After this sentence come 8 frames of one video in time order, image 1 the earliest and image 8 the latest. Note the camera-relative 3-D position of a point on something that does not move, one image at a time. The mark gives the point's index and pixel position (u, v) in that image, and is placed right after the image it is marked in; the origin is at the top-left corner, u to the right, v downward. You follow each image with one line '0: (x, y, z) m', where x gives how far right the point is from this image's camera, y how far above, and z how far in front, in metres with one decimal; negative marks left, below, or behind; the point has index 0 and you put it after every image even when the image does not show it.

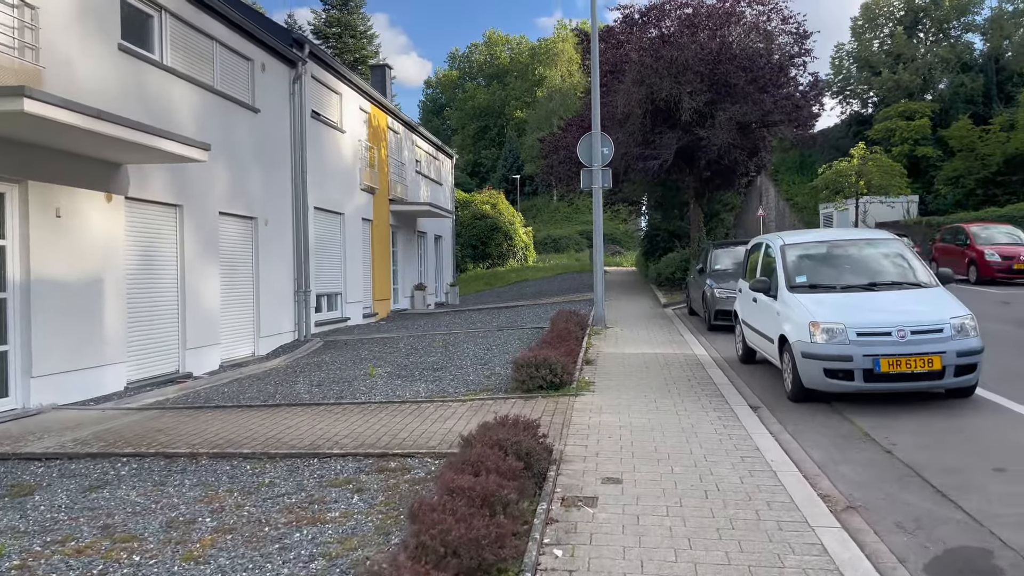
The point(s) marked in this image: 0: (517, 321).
0: (+0.1, -0.6, +13.8) m
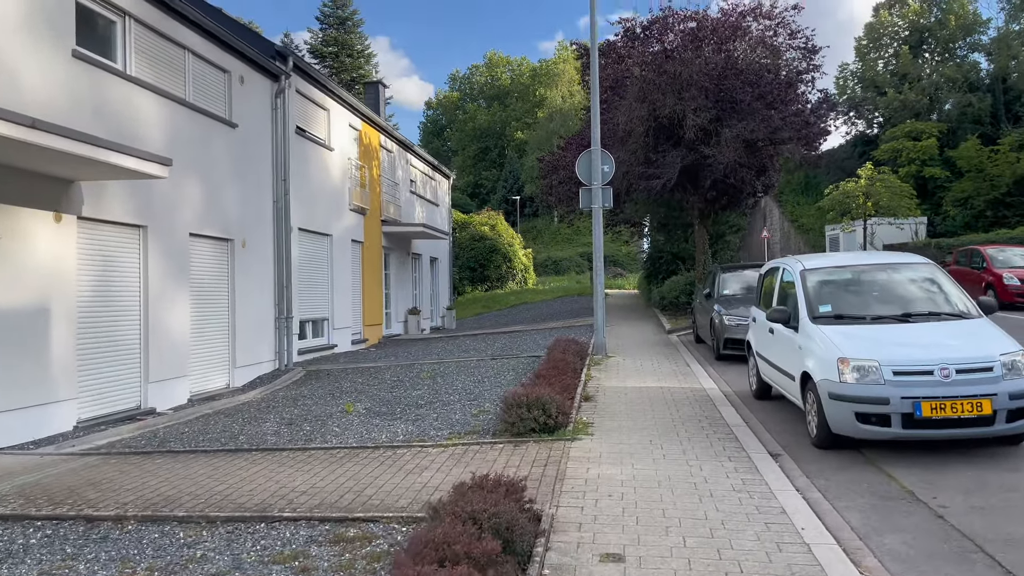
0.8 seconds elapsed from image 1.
0: (0.0, -1.0, +13.0) m
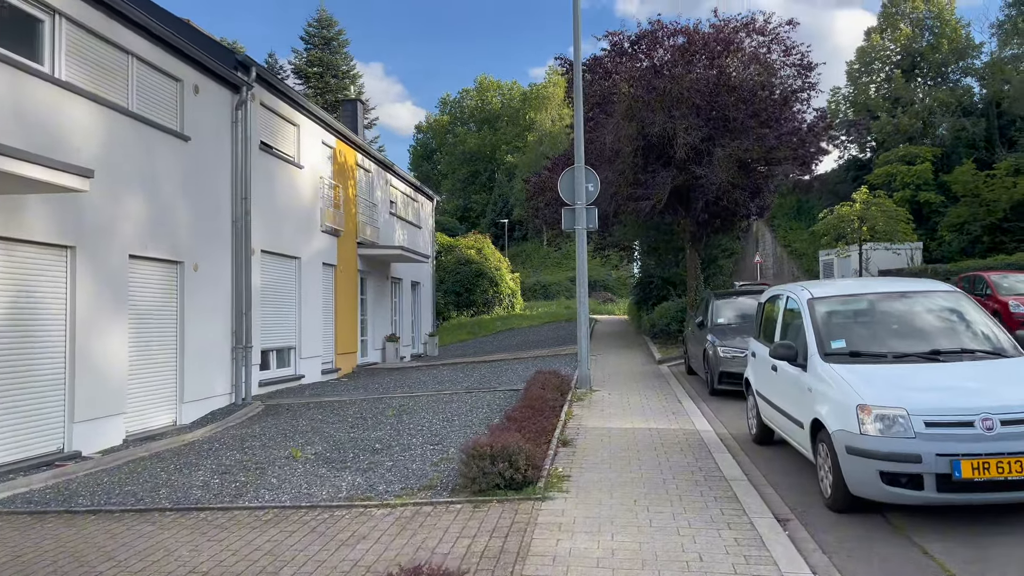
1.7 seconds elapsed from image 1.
0: (-0.3, -1.4, +12.1) m
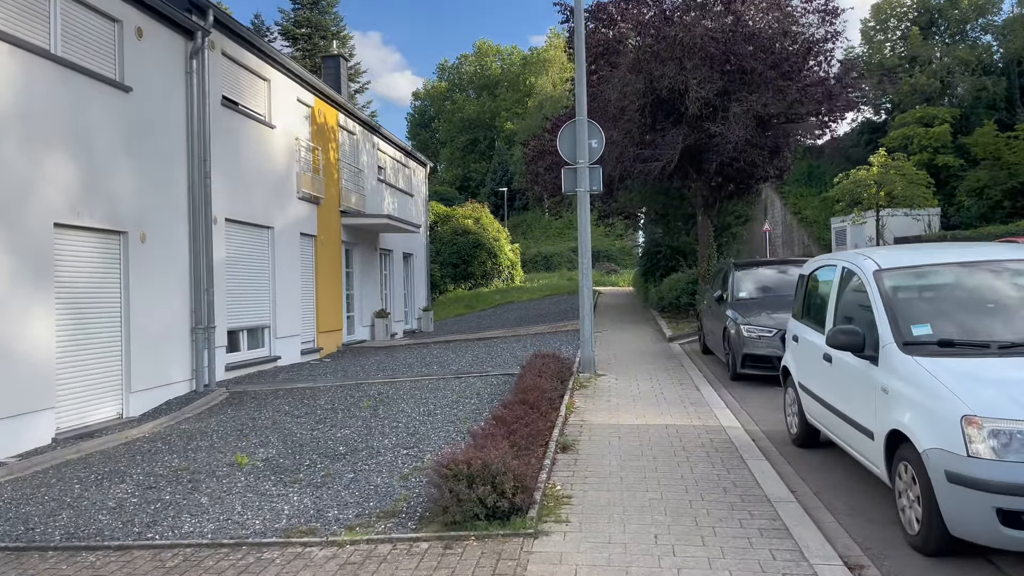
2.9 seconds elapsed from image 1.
0: (-0.4, -1.0, +10.9) m
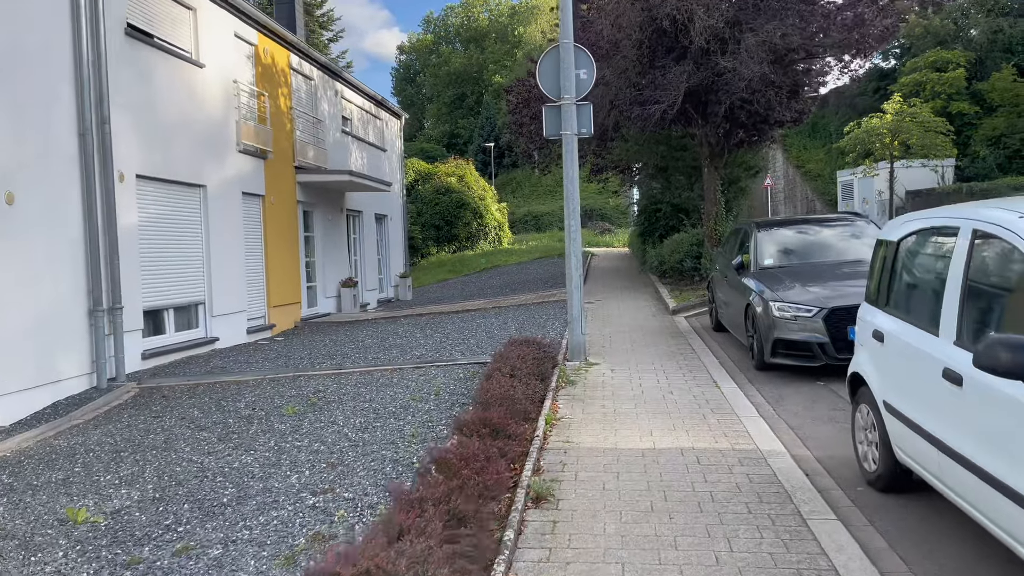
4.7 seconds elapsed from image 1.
0: (-0.7, -0.7, +9.0) m
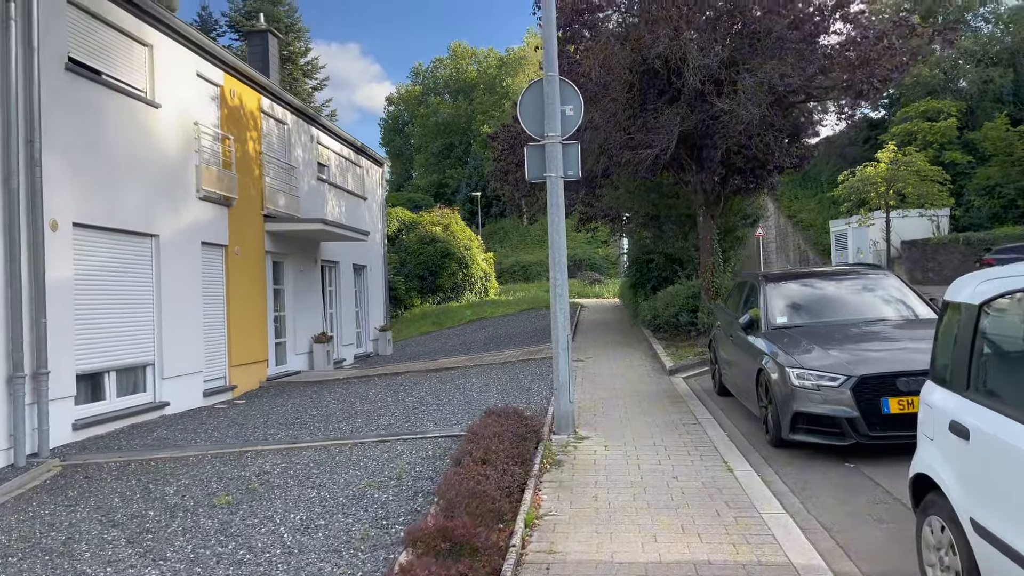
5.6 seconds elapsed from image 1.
0: (-0.9, -1.3, +8.0) m
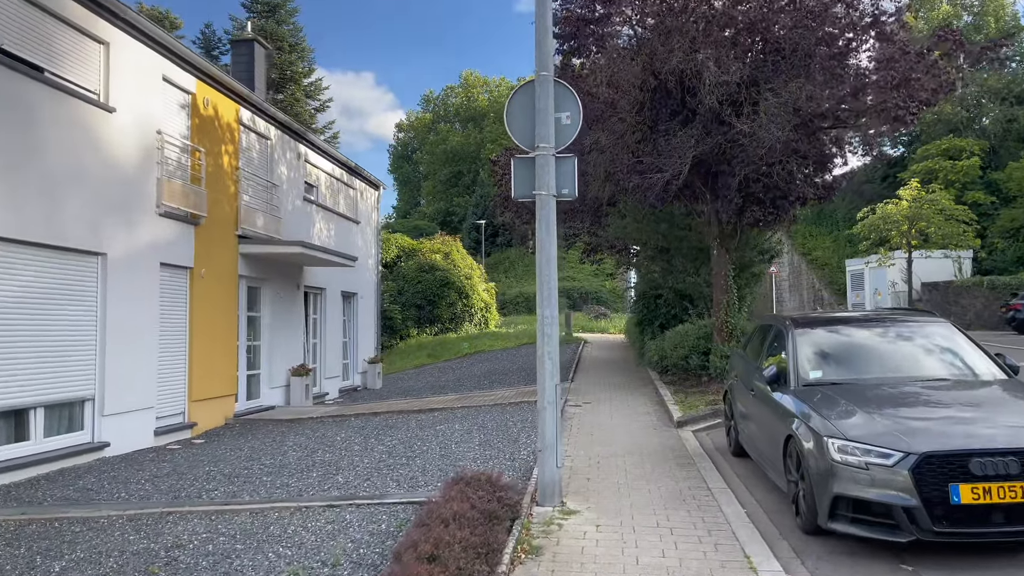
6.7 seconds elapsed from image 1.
0: (-1.0, -1.5, +6.9) m
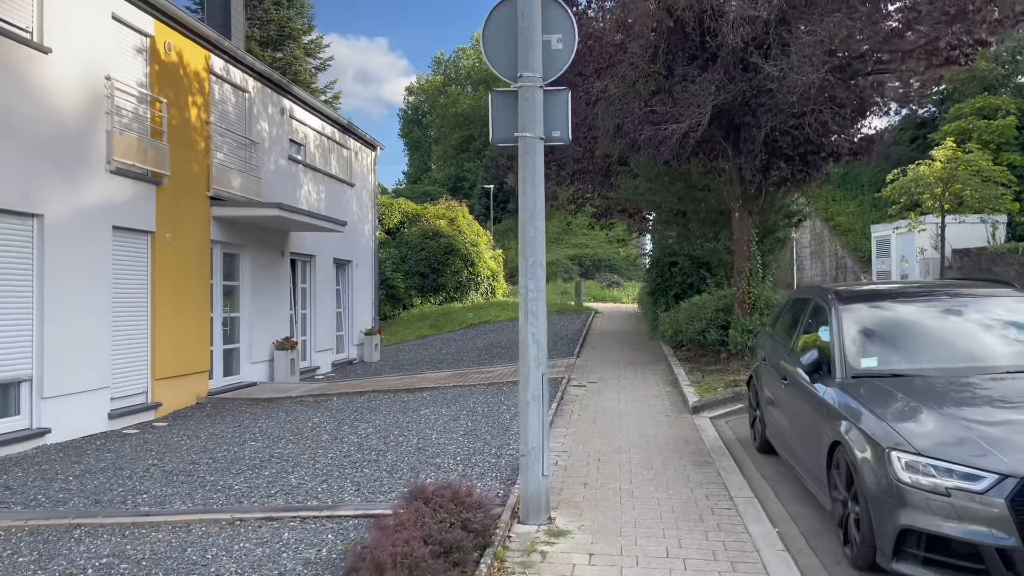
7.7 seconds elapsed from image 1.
0: (-1.2, -1.3, +5.8) m
